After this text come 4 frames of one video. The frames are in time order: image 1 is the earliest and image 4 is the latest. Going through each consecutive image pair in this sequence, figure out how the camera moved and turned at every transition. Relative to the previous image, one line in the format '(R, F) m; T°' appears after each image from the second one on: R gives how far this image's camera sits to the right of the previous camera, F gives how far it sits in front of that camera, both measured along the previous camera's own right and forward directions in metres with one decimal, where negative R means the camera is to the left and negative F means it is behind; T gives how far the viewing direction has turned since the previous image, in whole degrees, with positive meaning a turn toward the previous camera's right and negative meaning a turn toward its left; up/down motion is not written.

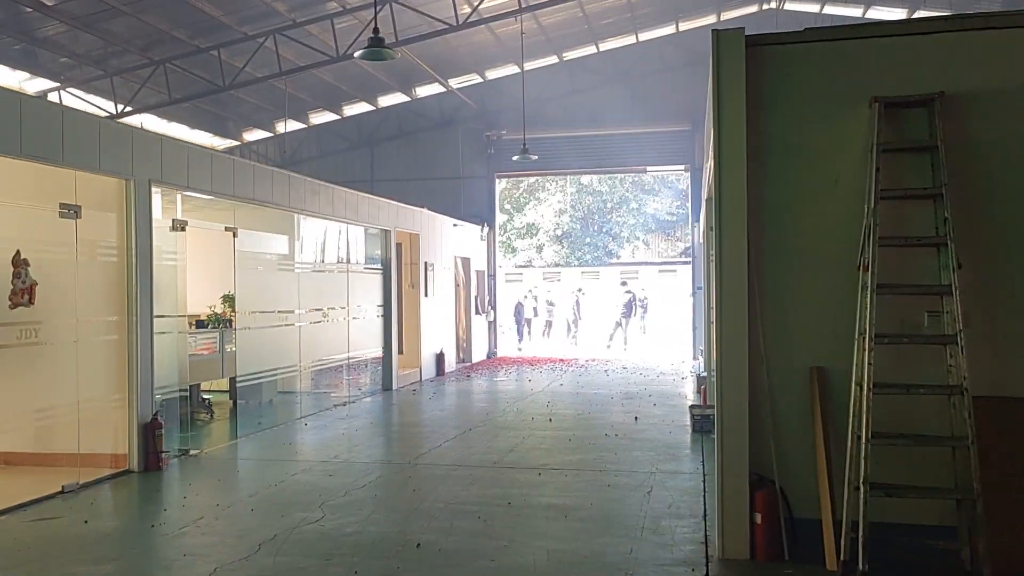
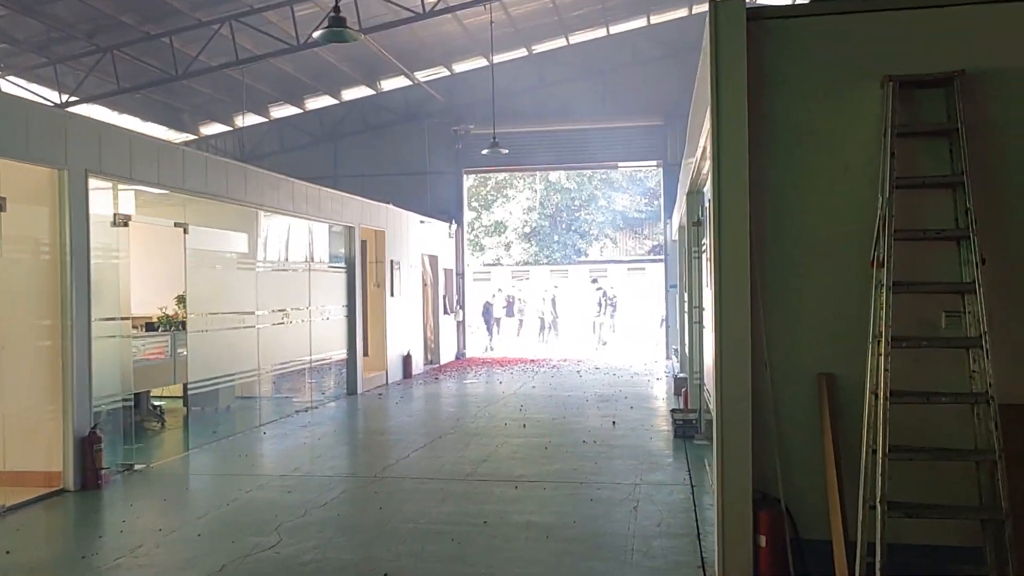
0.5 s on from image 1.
(0.0, +0.4) m; +2°
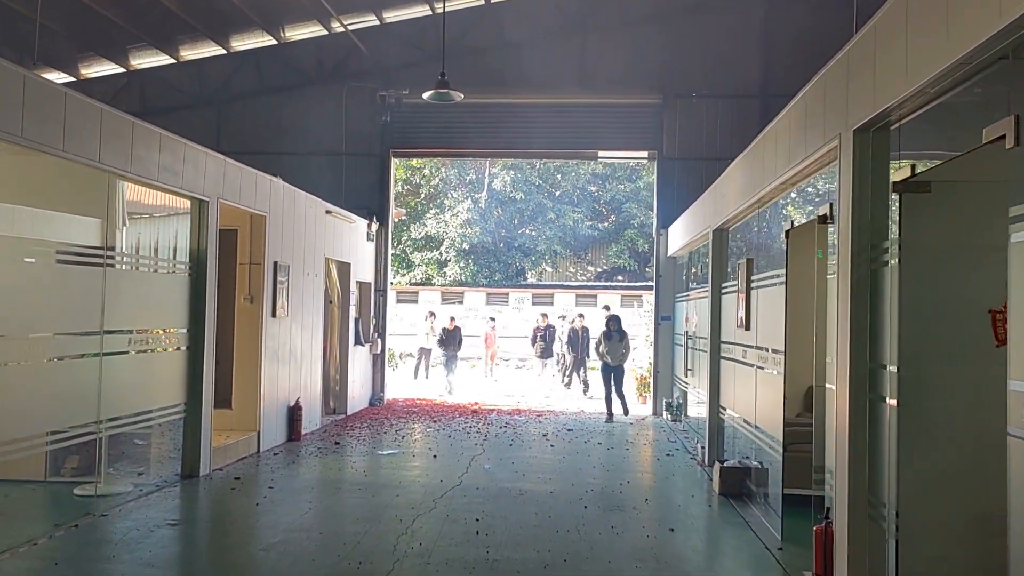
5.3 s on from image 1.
(-0.2, +3.8) m; +5°
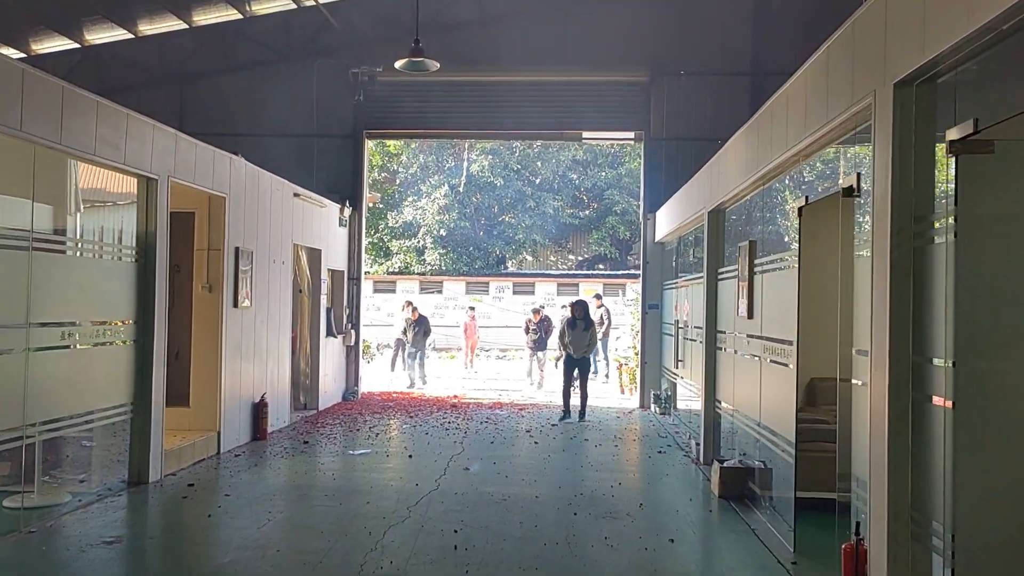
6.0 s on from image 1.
(0.0, +0.5) m; +1°
